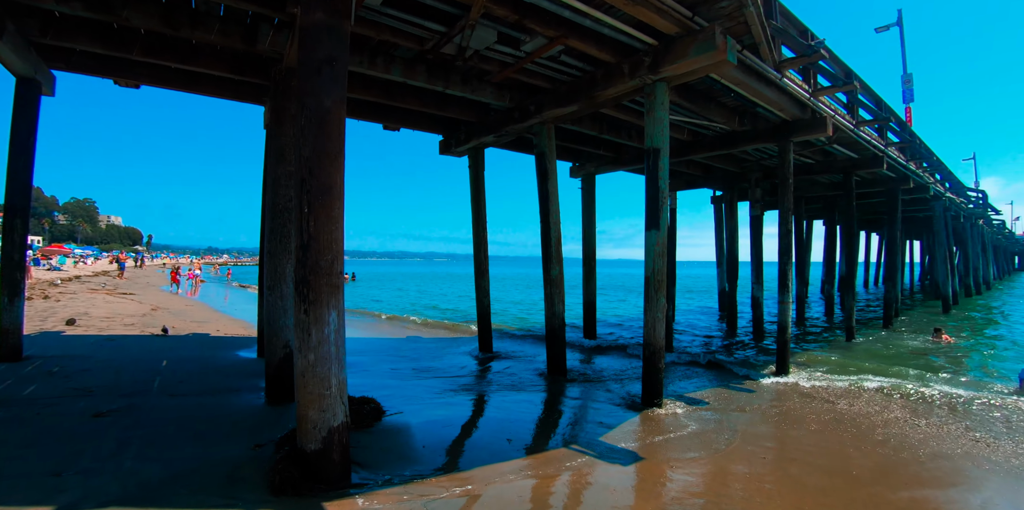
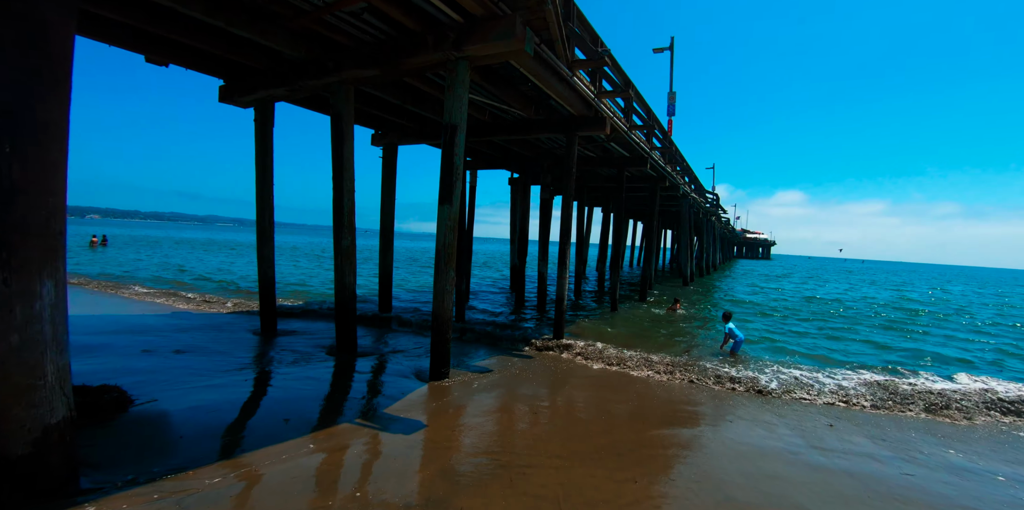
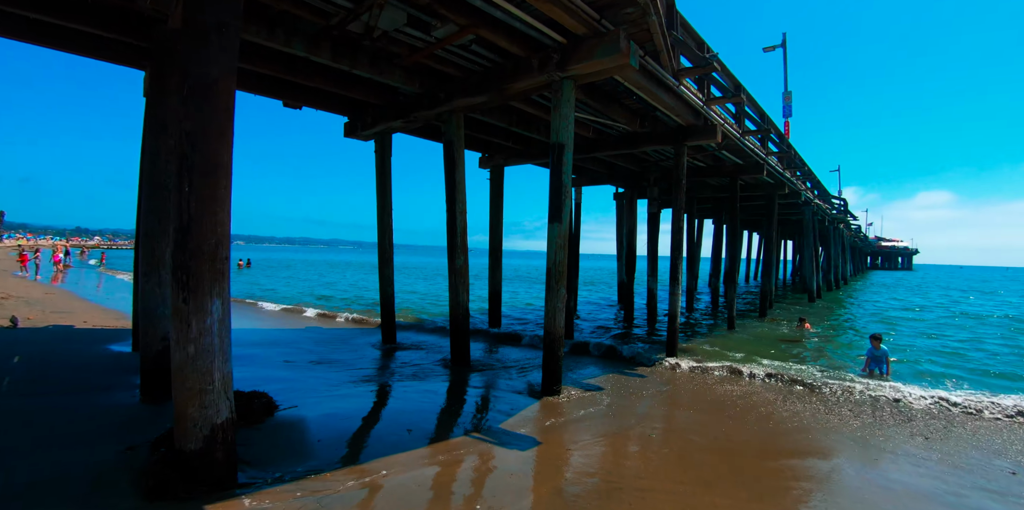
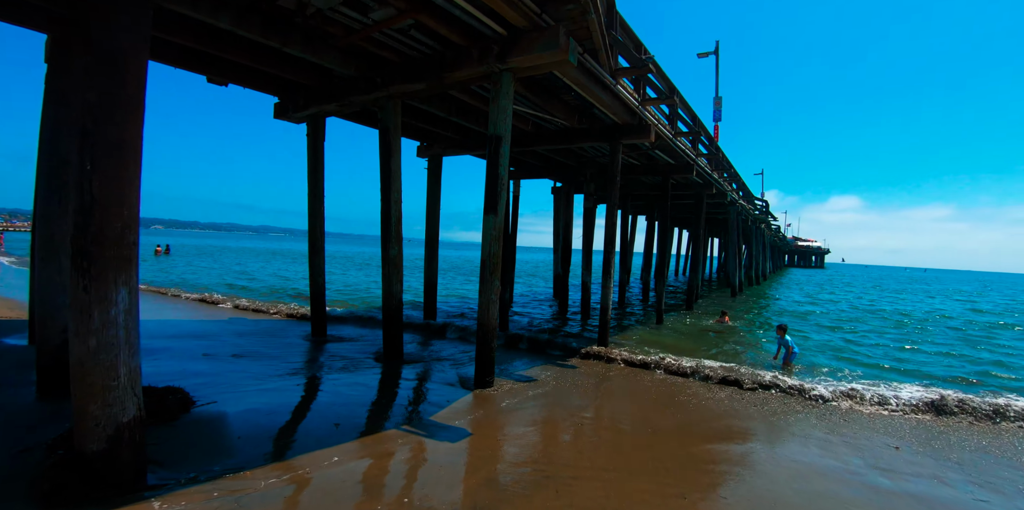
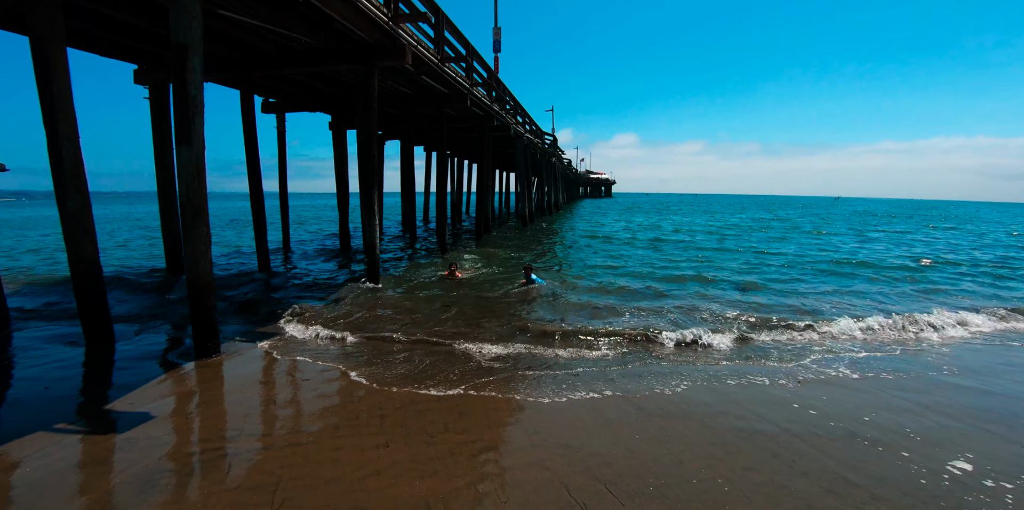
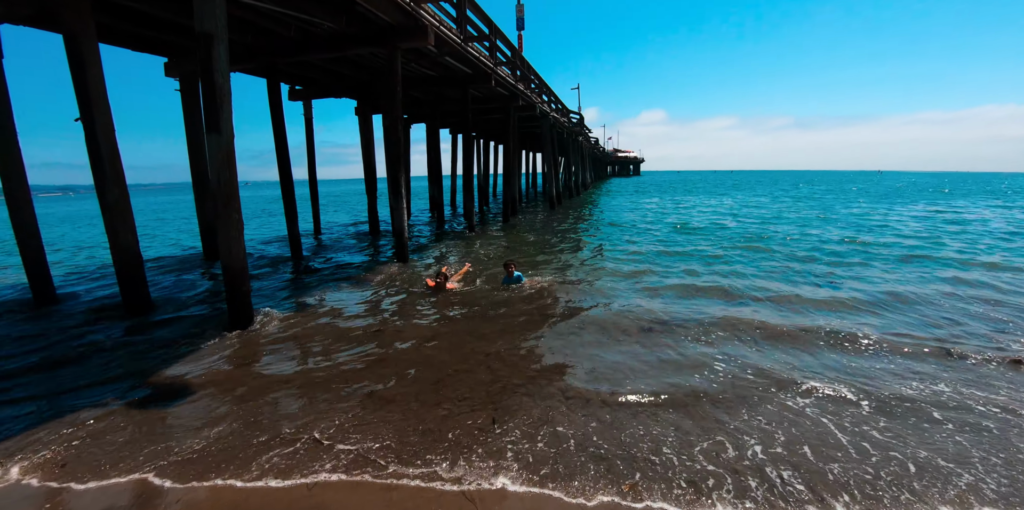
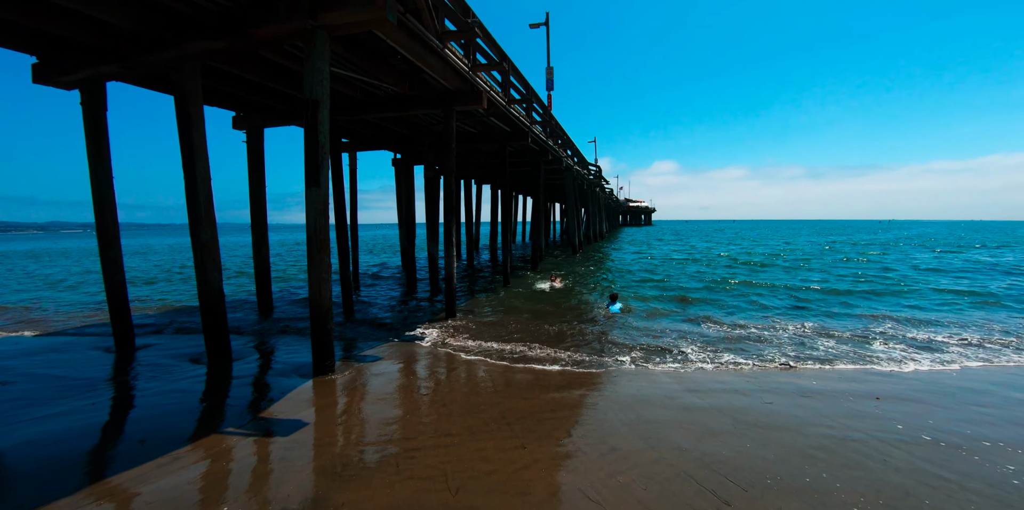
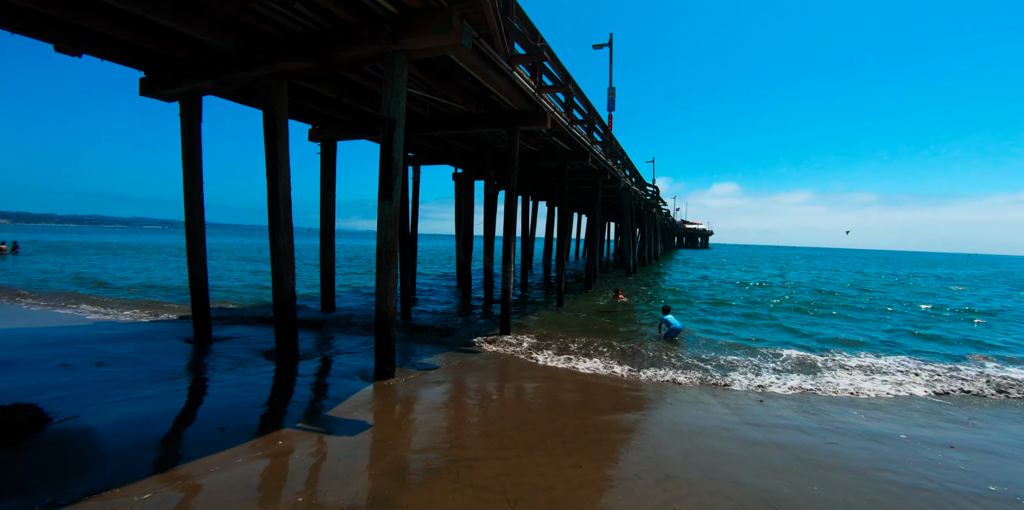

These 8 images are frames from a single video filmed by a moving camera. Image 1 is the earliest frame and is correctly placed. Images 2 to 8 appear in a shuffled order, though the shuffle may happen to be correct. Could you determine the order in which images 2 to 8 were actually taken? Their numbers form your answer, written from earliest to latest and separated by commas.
3, 4, 2, 8, 7, 5, 6
